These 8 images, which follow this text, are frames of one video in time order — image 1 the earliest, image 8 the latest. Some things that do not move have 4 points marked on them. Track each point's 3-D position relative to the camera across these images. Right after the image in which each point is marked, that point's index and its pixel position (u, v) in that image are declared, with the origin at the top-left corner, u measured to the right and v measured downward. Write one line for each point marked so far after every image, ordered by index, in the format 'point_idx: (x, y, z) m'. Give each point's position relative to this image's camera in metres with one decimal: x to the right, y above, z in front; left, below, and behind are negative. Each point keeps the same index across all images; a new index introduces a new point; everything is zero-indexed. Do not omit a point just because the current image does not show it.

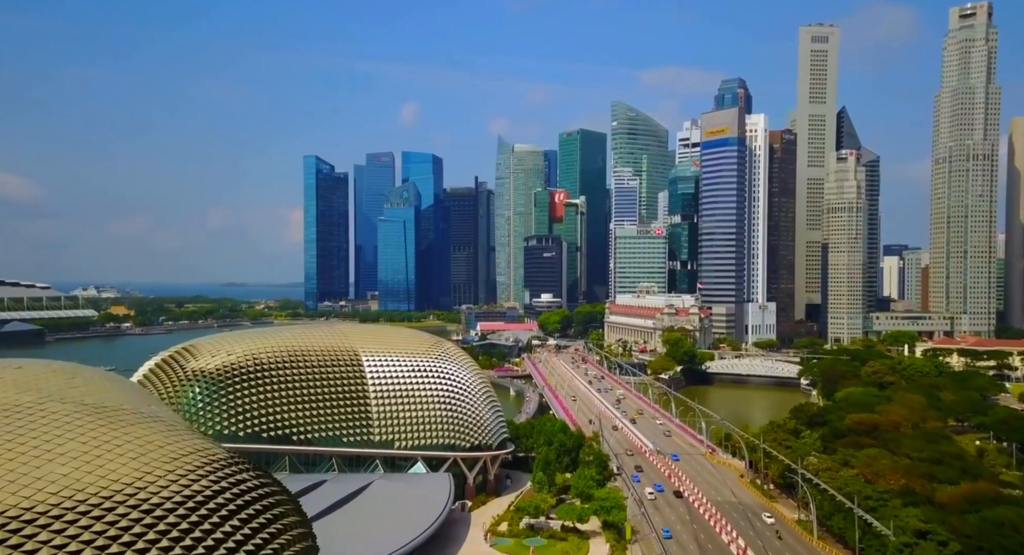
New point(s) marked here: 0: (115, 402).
0: (-7.3, -2.3, +13.5) m
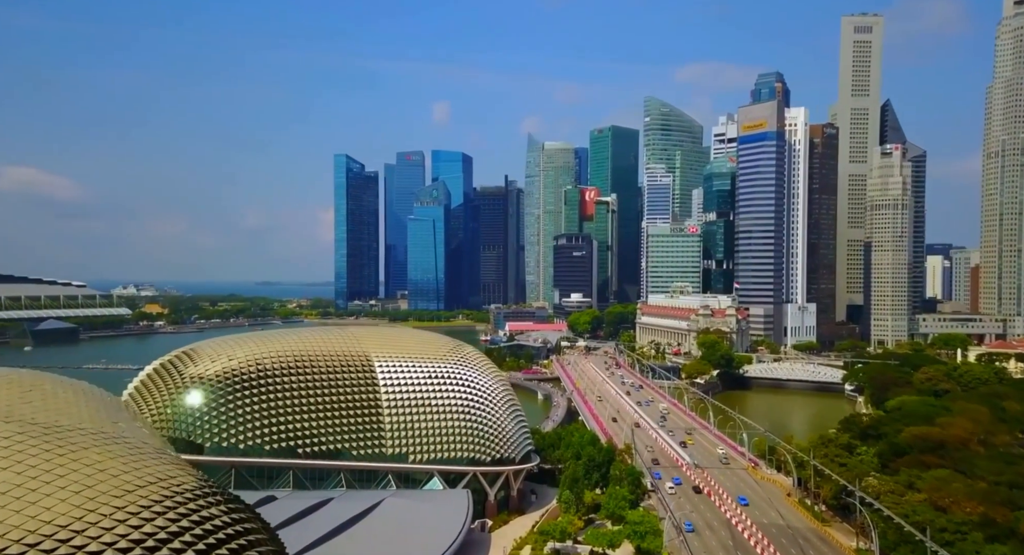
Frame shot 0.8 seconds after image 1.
0: (-7.0, -2.3, +11.7) m
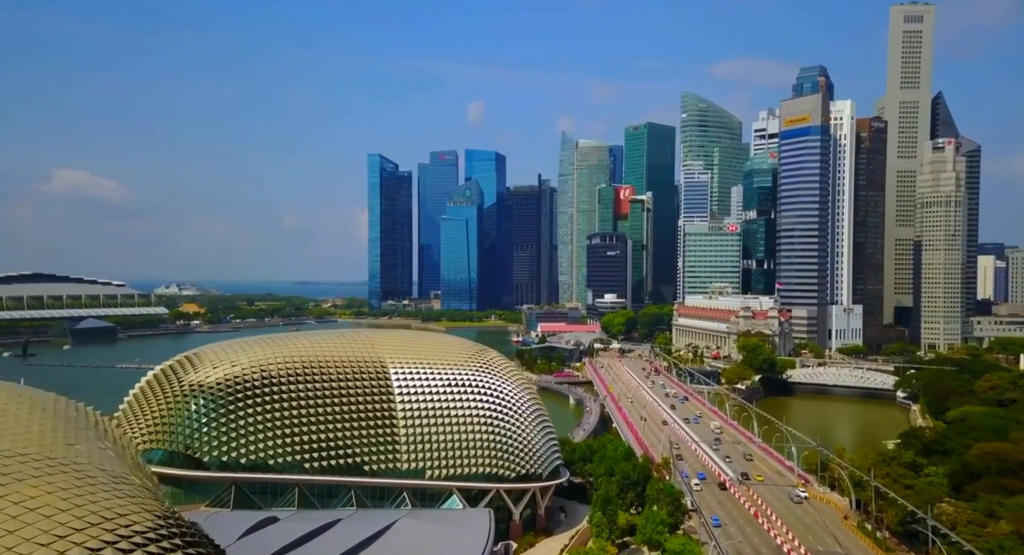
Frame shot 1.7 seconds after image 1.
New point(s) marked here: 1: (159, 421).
0: (-6.8, -2.3, +10.0) m
1: (-9.5, -3.9, +19.5) m
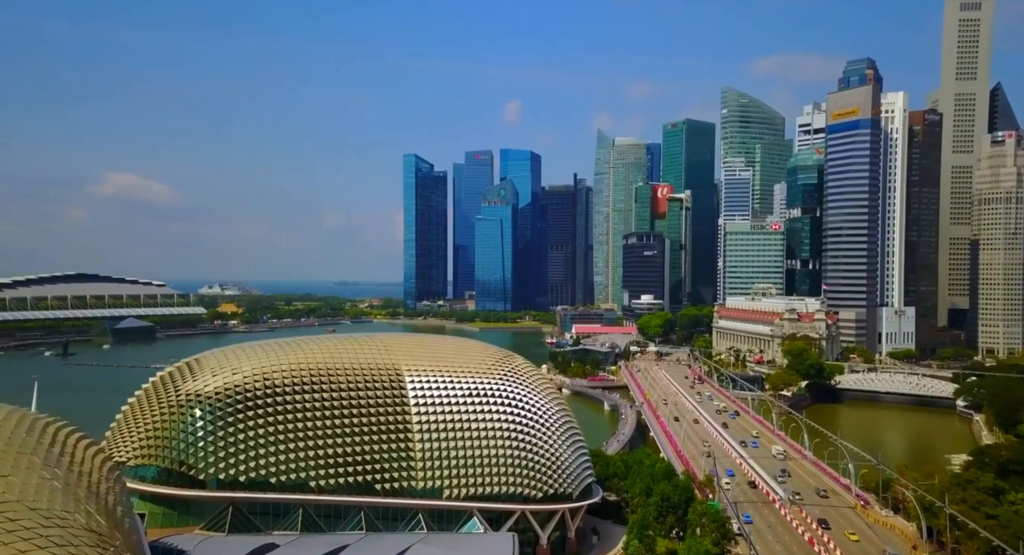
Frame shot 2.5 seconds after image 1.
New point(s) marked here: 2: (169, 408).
0: (-6.6, -2.3, +8.3) m
1: (-8.8, -3.9, +18.0) m
2: (-8.6, -3.3, +18.2) m
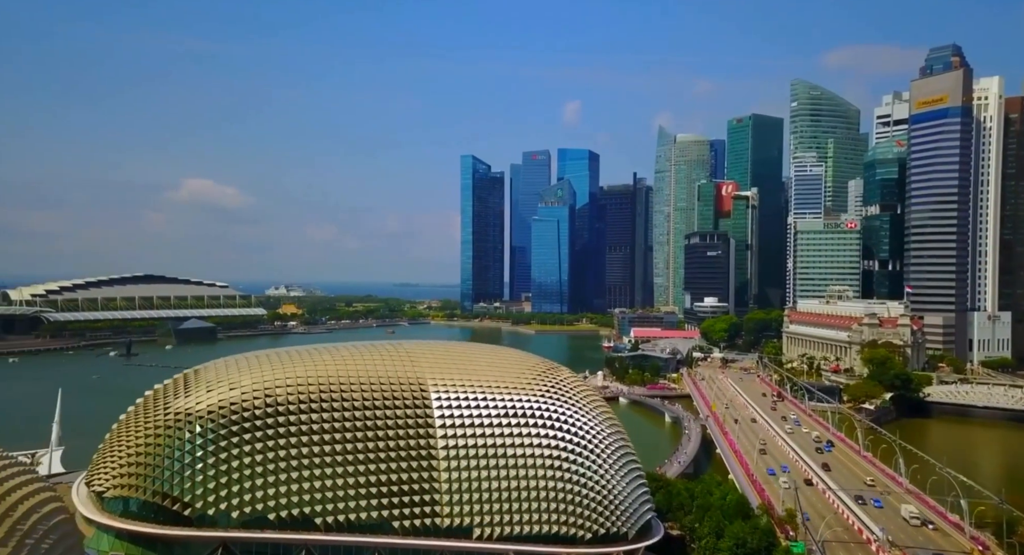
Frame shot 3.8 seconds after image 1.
0: (-6.5, -2.2, +5.8) m
1: (-7.9, -3.9, +15.6) m
2: (-7.7, -3.3, +15.8) m
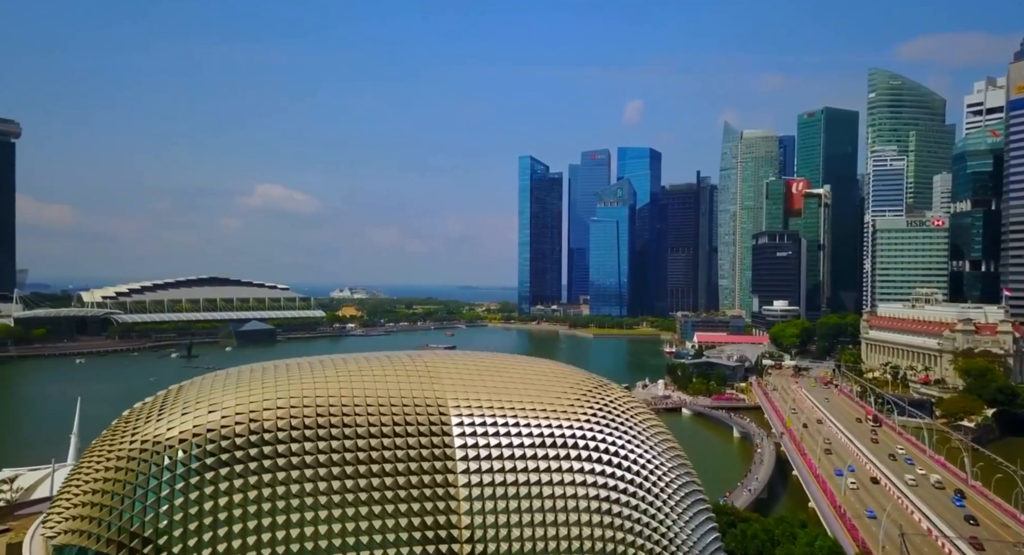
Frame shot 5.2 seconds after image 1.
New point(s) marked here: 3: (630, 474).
0: (-6.7, -2.2, +3.2) m
1: (-7.3, -3.9, +13.1) m
2: (-7.0, -3.3, +13.3) m
3: (+2.5, -4.1, +14.9) m
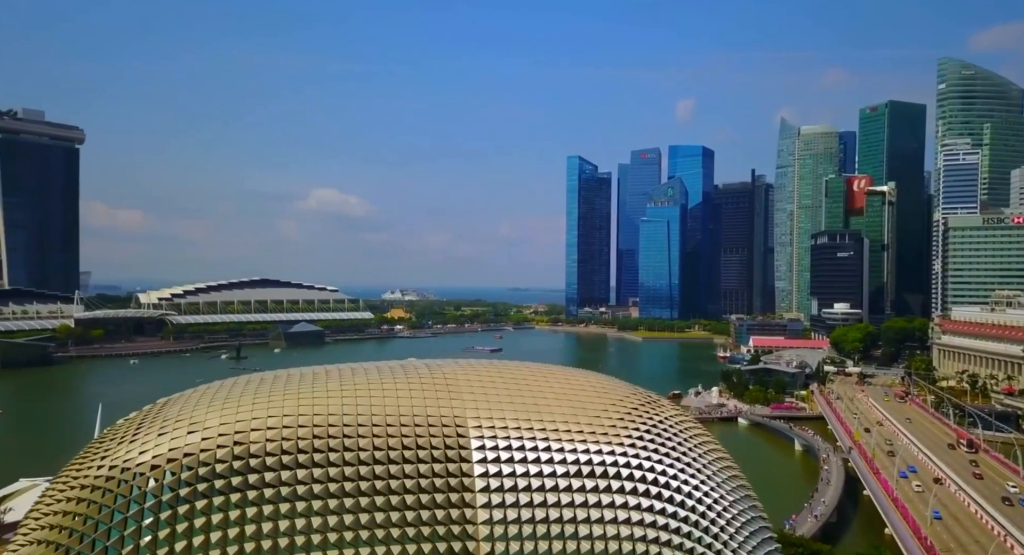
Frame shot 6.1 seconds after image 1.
0: (-6.9, -2.2, +1.5) m
1: (-6.9, -3.8, +11.4) m
2: (-6.5, -3.2, +11.6) m
3: (+3.0, -4.0, +12.5) m
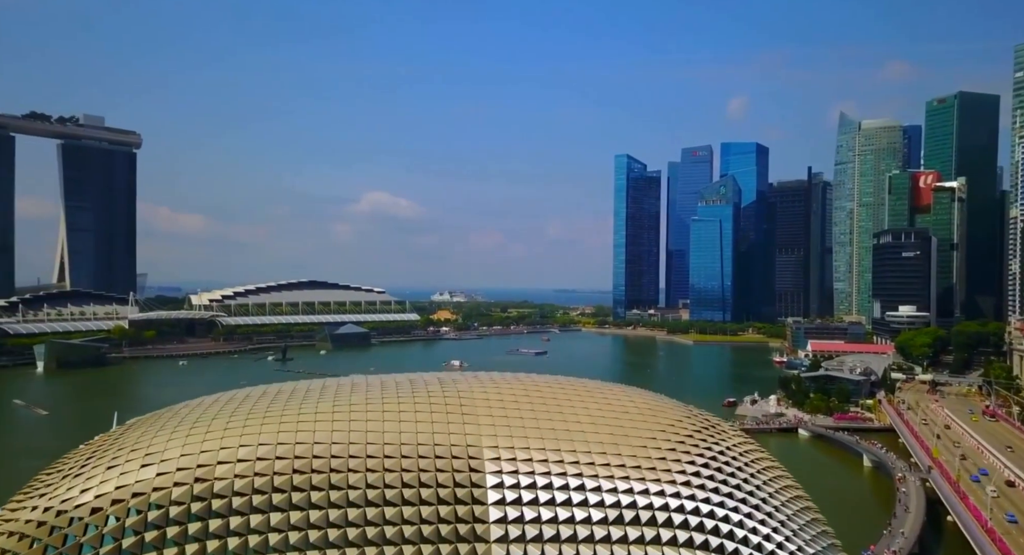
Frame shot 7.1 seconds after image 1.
0: (-7.2, -2.1, -0.3) m
1: (-6.5, -3.8, +9.5) m
2: (-6.2, -3.2, +9.7) m
3: (+3.4, -4.0, +10.0) m
